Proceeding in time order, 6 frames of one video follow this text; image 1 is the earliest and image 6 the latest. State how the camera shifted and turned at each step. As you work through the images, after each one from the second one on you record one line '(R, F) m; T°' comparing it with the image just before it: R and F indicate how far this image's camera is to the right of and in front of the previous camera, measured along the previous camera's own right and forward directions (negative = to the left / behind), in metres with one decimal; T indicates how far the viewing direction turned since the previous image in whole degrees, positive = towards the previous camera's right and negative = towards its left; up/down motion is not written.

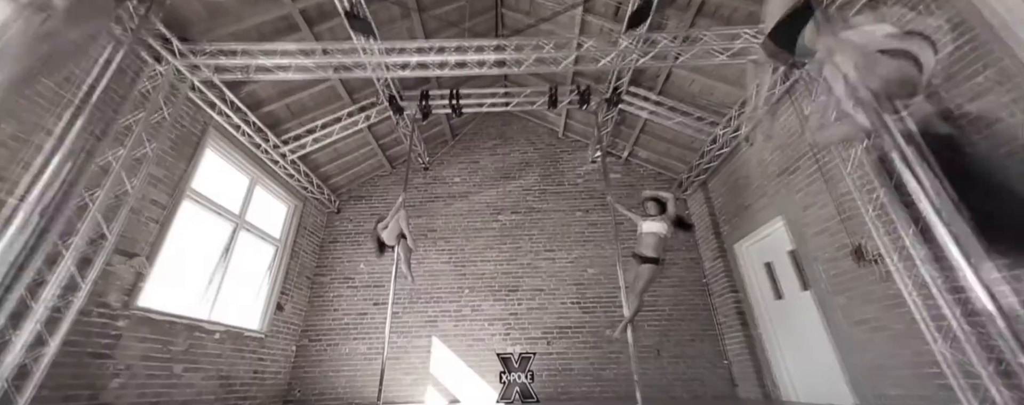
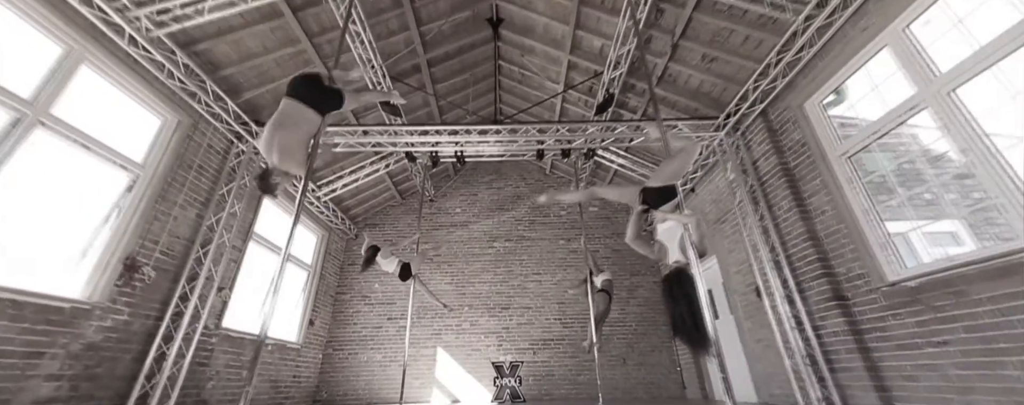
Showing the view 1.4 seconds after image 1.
(0.0, -1.1) m; +1°
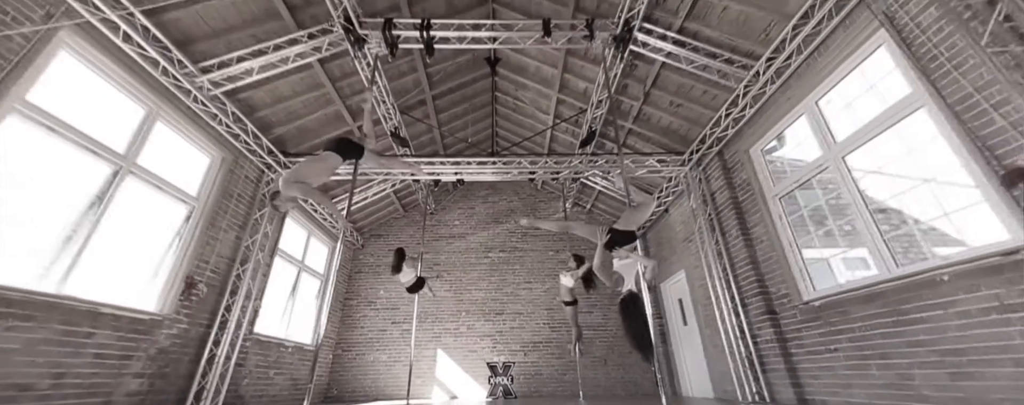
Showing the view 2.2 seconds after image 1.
(0.0, -0.7) m; +1°
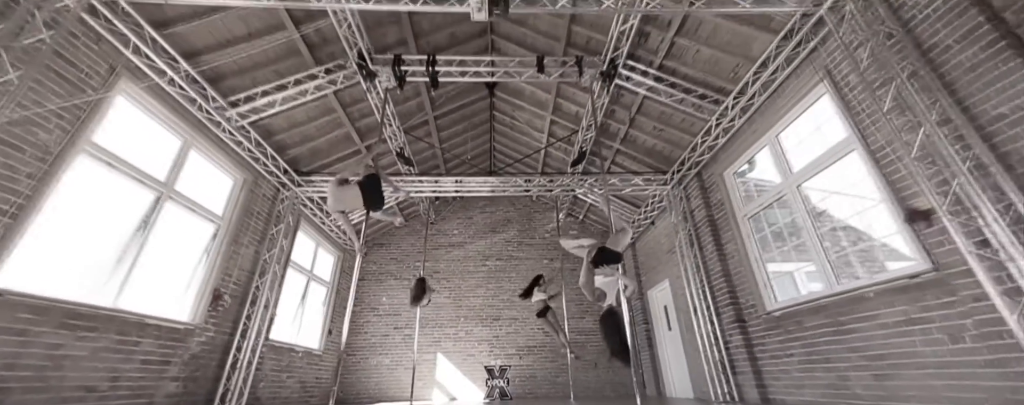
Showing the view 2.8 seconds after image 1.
(0.0, -0.4) m; +1°
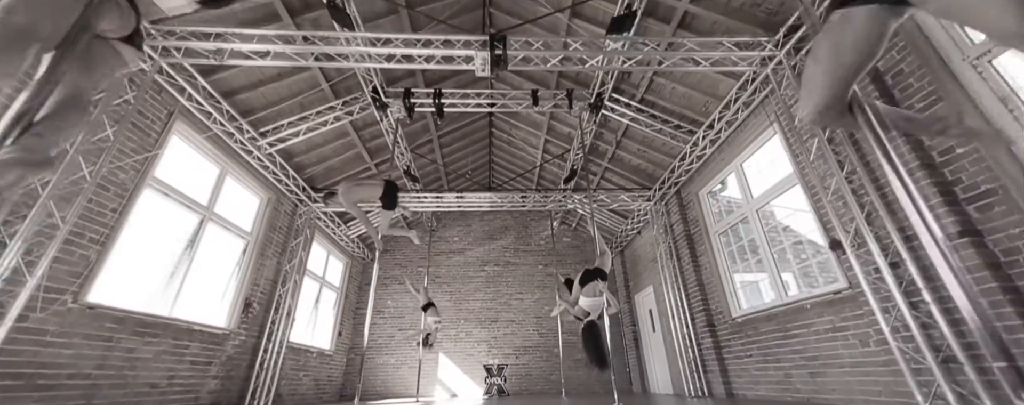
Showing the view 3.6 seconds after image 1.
(0.0, -0.5) m; 0°
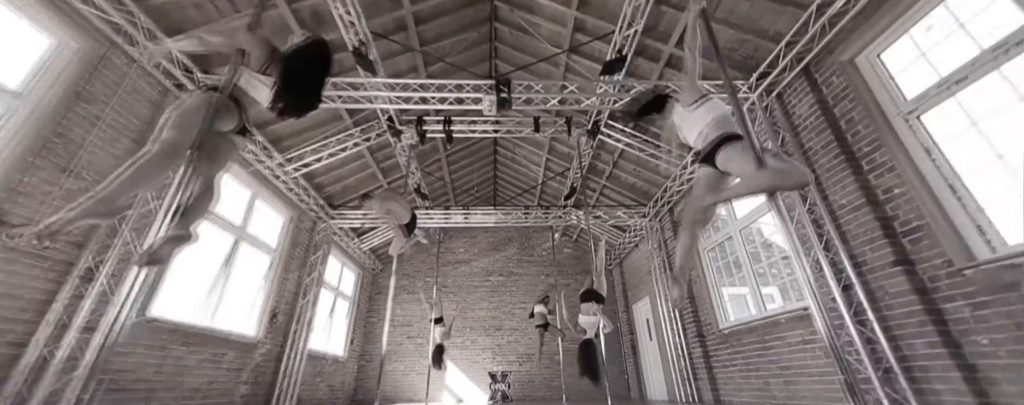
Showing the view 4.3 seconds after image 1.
(0.0, -0.4) m; -1°
